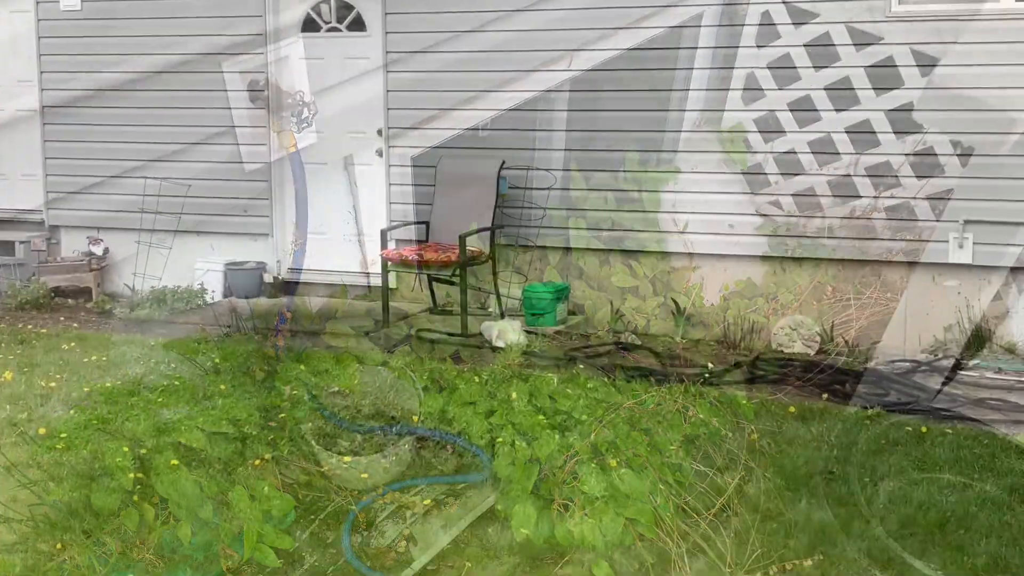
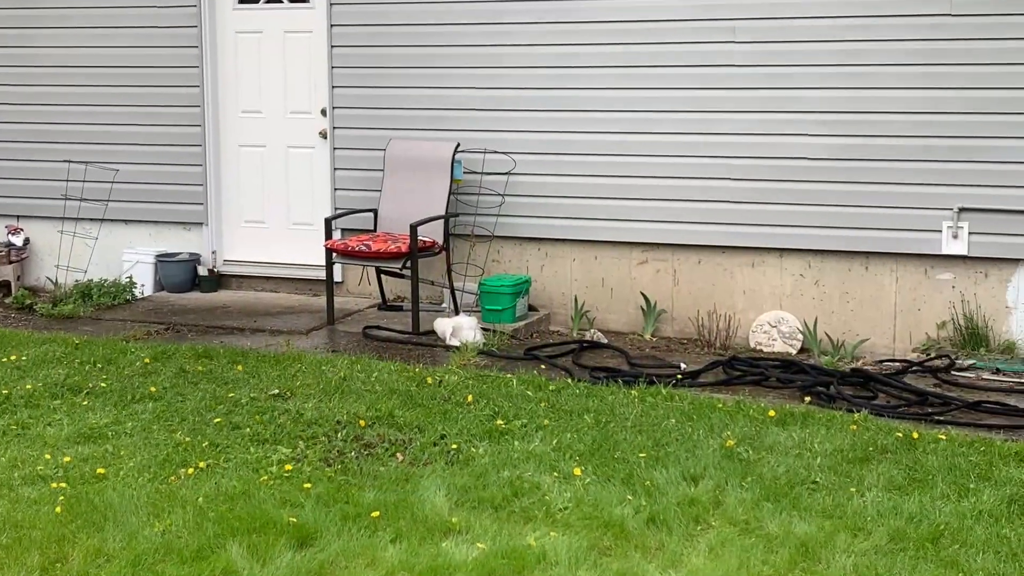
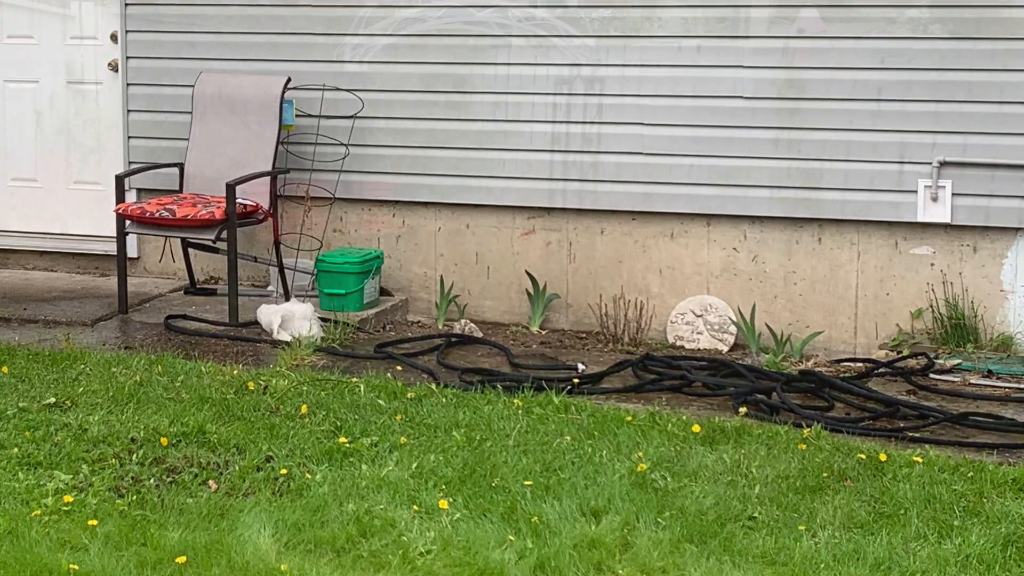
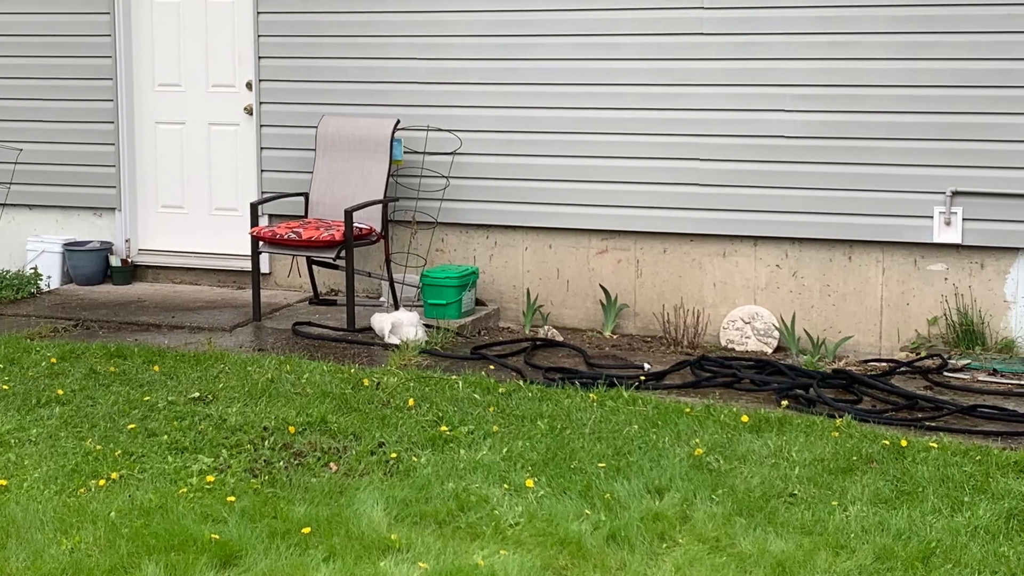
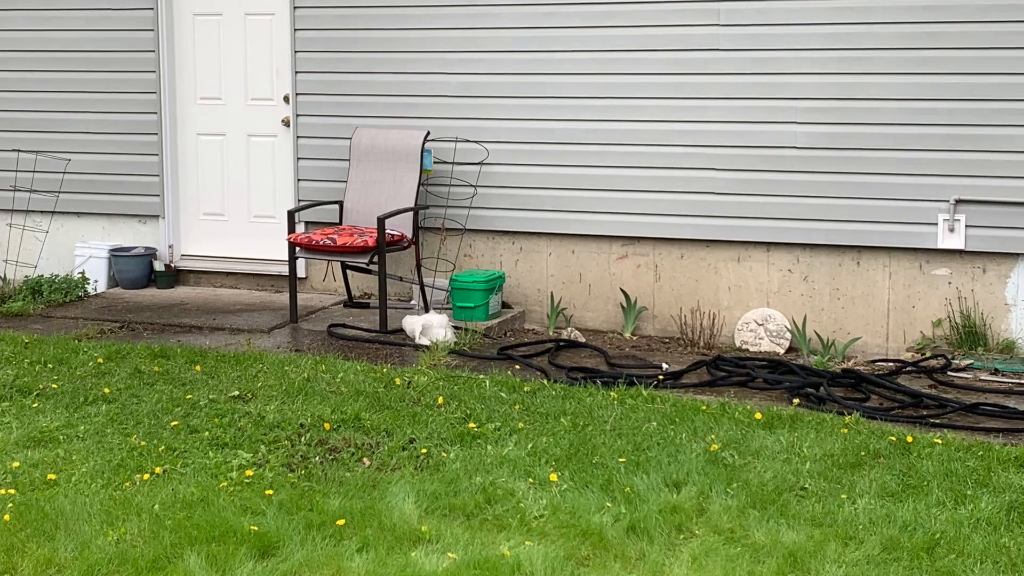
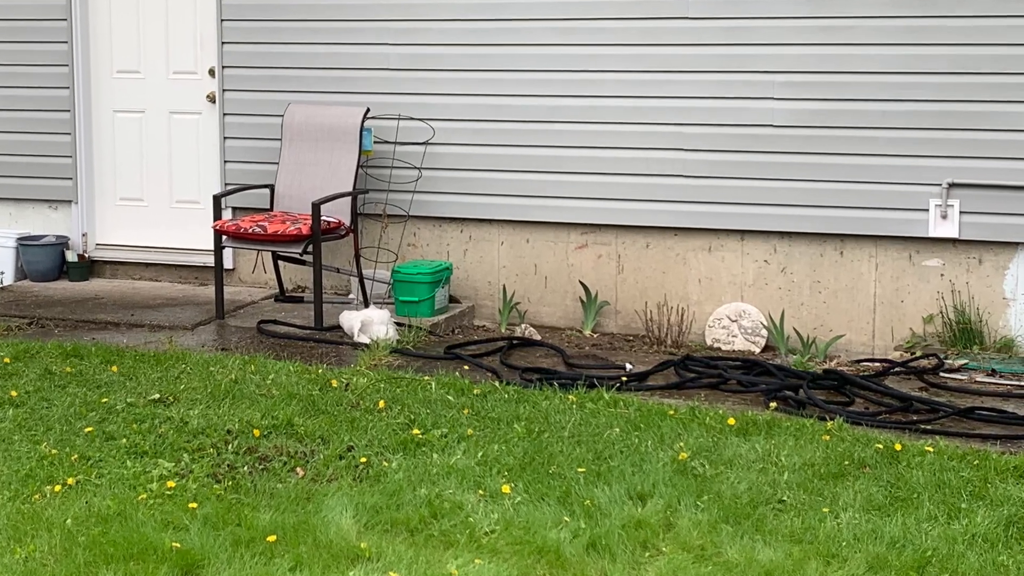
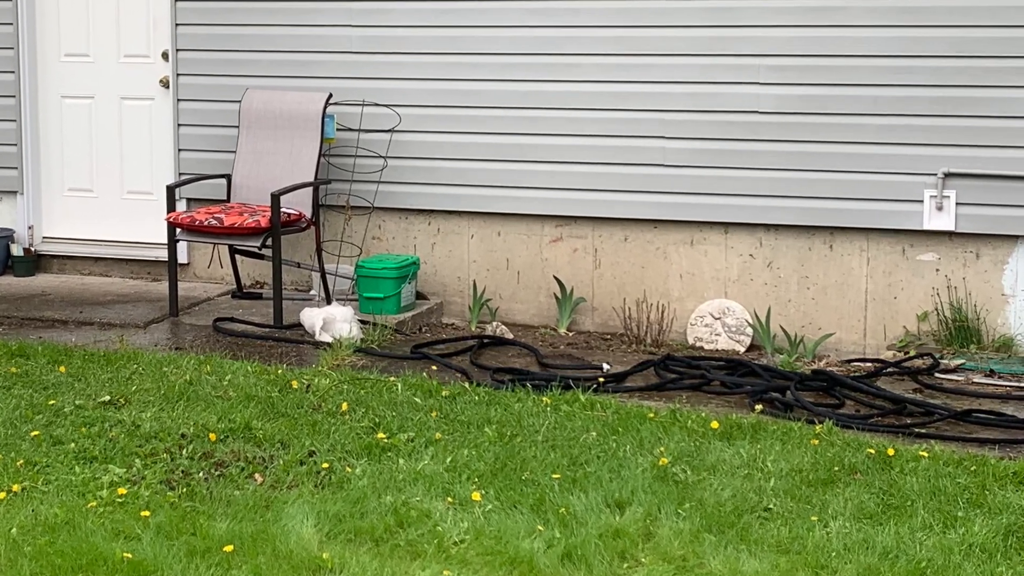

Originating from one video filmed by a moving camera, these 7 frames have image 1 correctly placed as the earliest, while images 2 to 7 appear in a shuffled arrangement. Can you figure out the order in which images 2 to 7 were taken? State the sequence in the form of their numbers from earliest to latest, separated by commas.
2, 5, 4, 6, 7, 3
